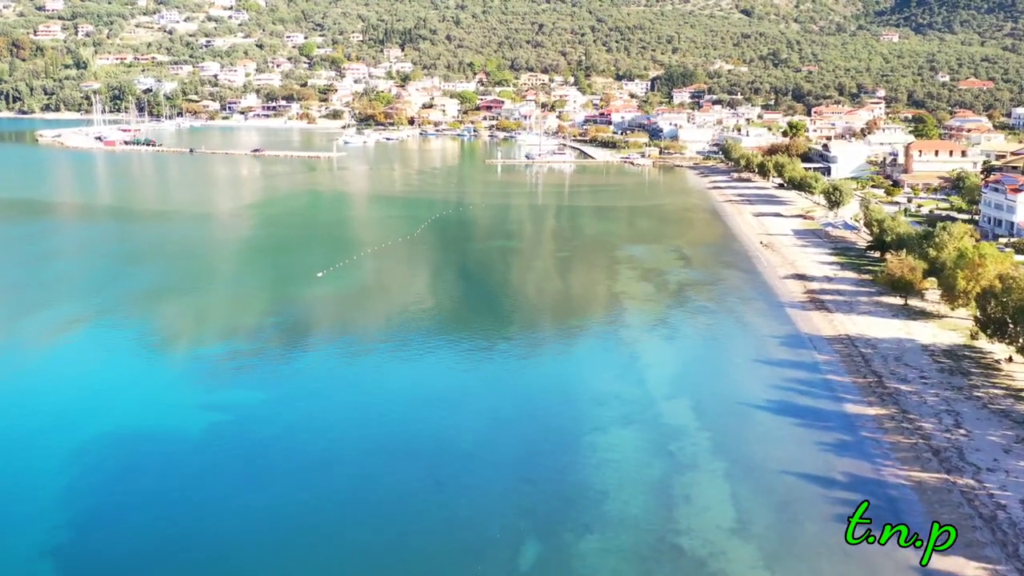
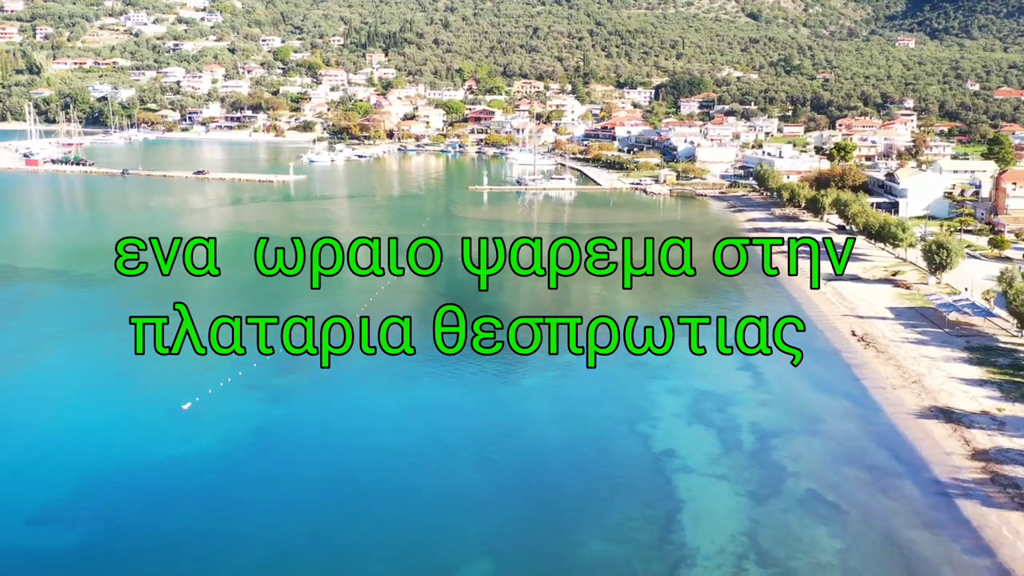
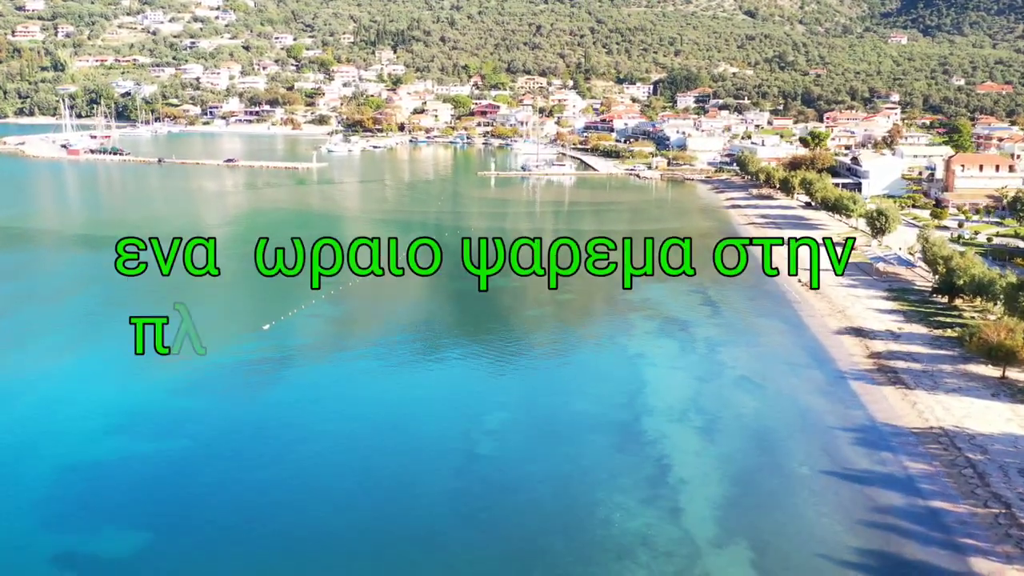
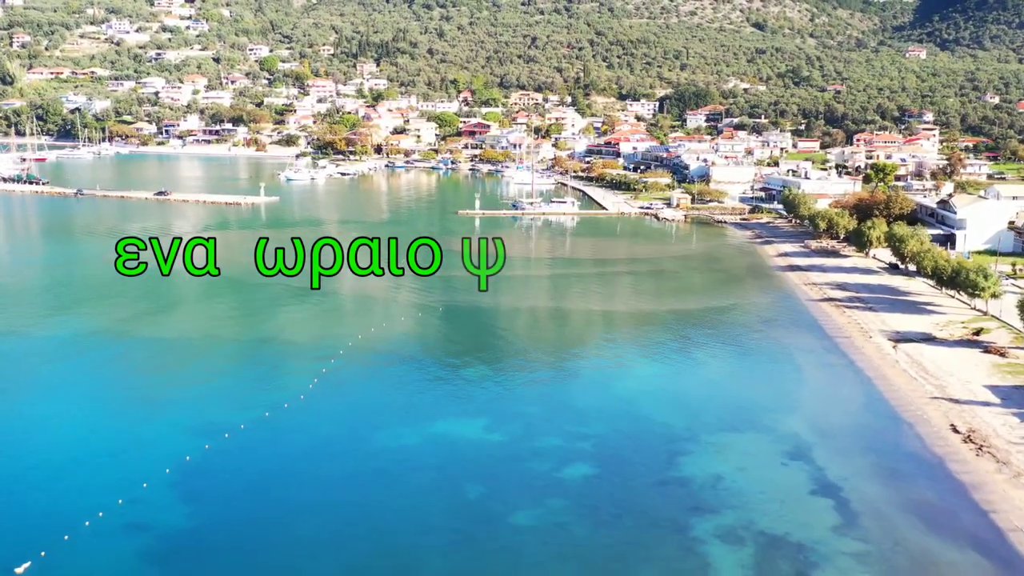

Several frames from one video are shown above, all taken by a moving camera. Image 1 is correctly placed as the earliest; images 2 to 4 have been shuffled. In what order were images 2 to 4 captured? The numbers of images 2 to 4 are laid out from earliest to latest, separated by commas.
3, 2, 4
